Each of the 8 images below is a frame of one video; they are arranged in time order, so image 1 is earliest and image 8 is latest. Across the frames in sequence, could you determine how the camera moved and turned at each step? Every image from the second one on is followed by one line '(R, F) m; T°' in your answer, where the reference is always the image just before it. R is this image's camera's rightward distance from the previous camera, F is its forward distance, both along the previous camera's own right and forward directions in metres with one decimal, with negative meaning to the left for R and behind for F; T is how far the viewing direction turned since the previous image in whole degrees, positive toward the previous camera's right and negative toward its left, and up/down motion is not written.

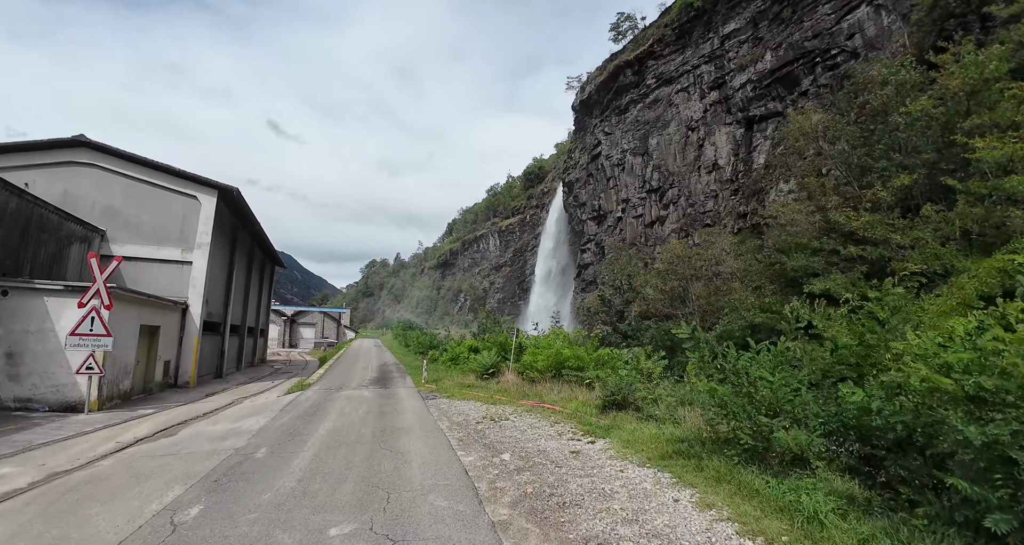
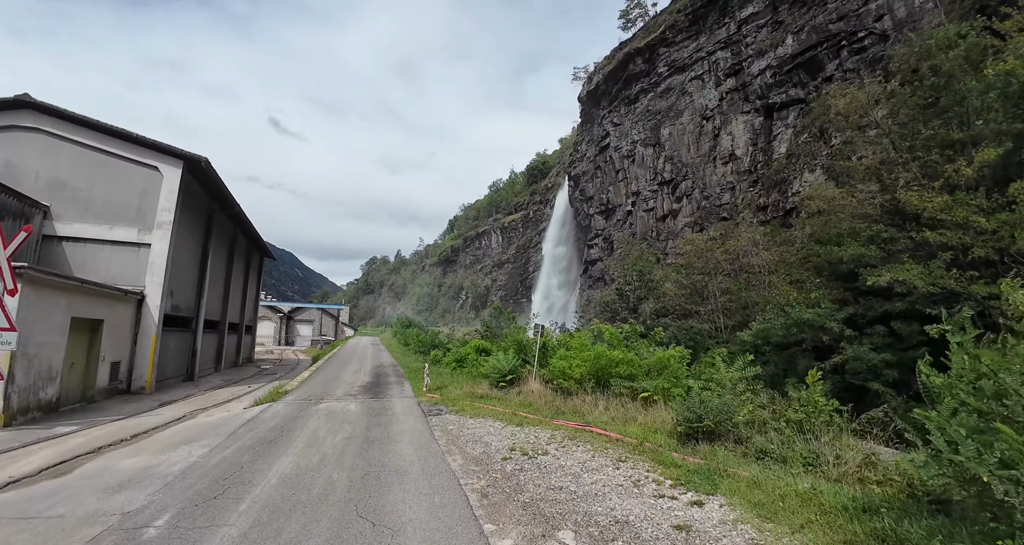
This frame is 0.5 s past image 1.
(-0.3, +1.5) m; 0°
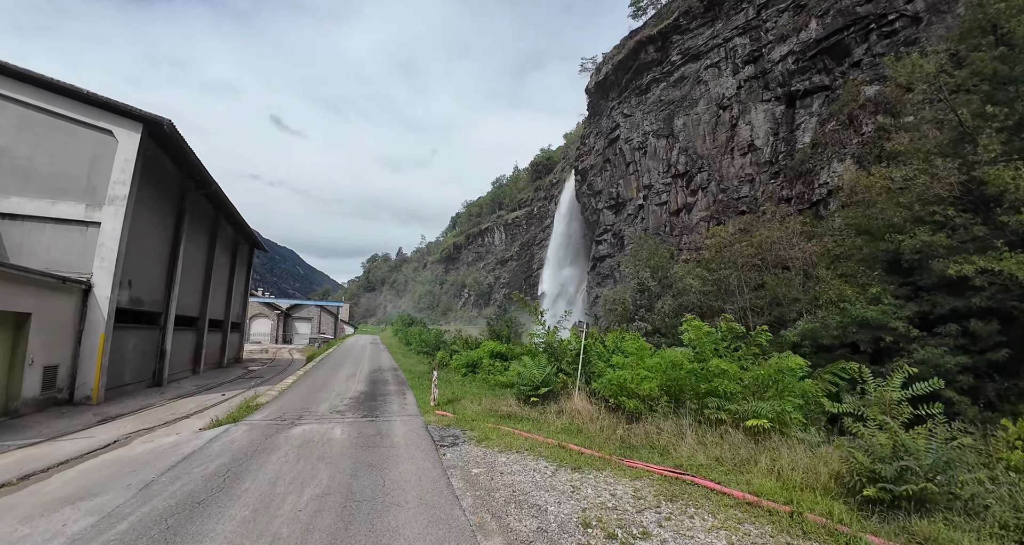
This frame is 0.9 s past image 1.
(-0.4, +1.4) m; 0°
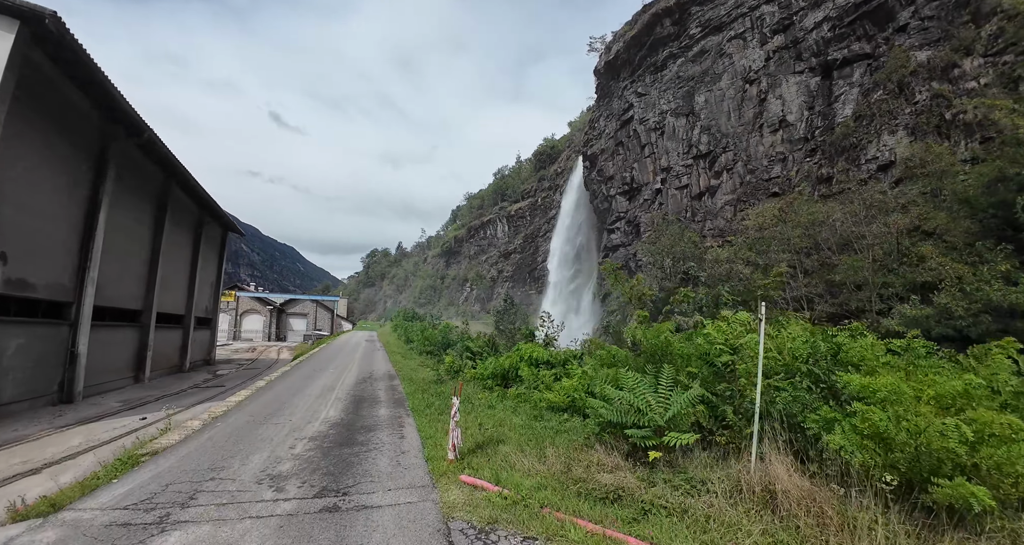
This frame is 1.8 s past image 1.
(-0.5, +2.2) m; 0°
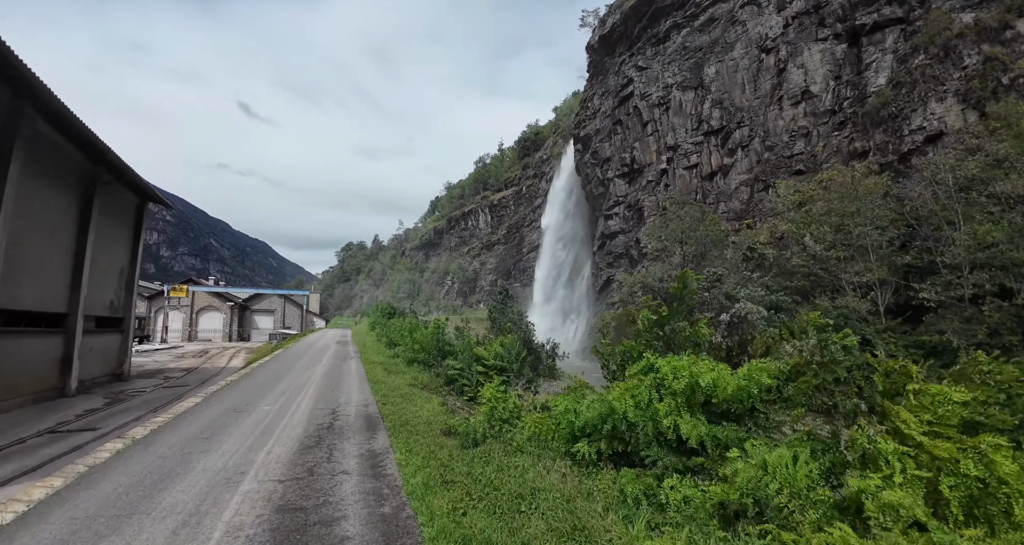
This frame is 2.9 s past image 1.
(-0.8, +2.9) m; +3°
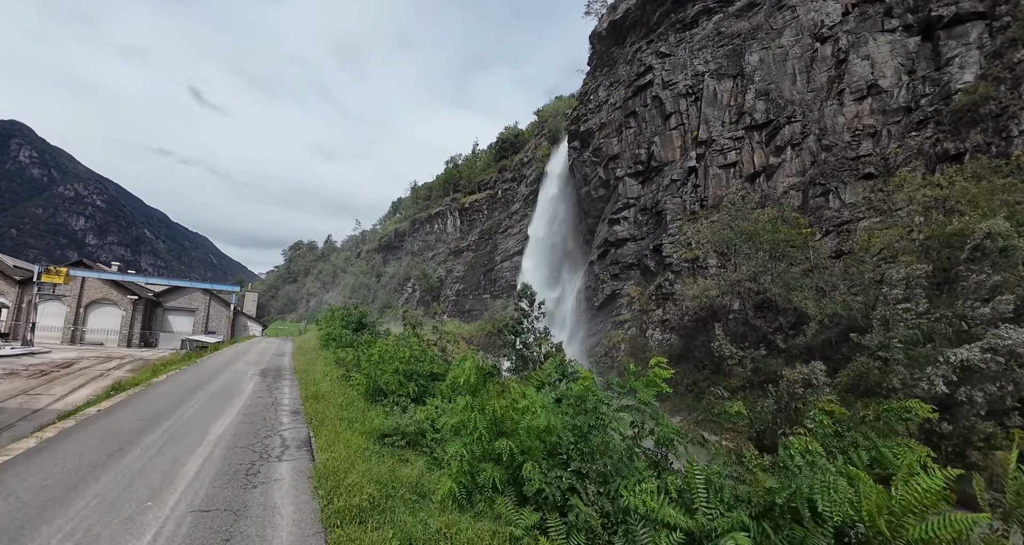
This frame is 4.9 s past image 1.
(-2.0, +5.2) m; +6°
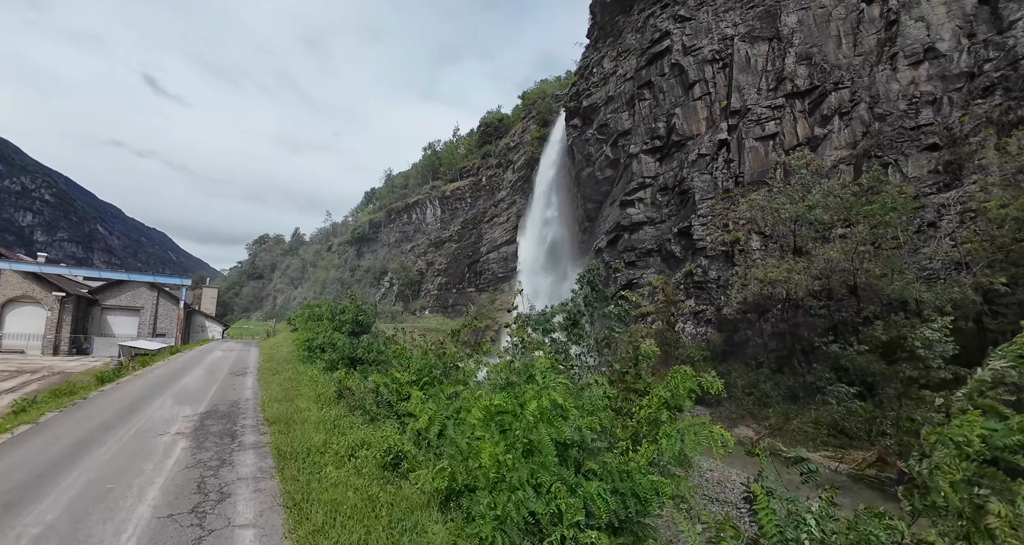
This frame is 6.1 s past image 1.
(-1.6, +3.1) m; +4°
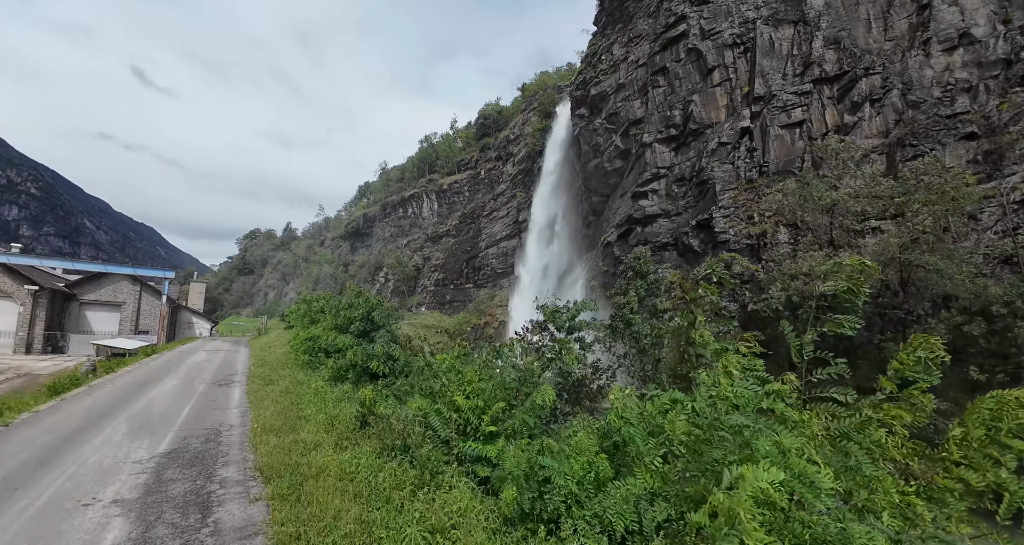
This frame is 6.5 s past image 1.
(-0.7, +1.2) m; +1°
